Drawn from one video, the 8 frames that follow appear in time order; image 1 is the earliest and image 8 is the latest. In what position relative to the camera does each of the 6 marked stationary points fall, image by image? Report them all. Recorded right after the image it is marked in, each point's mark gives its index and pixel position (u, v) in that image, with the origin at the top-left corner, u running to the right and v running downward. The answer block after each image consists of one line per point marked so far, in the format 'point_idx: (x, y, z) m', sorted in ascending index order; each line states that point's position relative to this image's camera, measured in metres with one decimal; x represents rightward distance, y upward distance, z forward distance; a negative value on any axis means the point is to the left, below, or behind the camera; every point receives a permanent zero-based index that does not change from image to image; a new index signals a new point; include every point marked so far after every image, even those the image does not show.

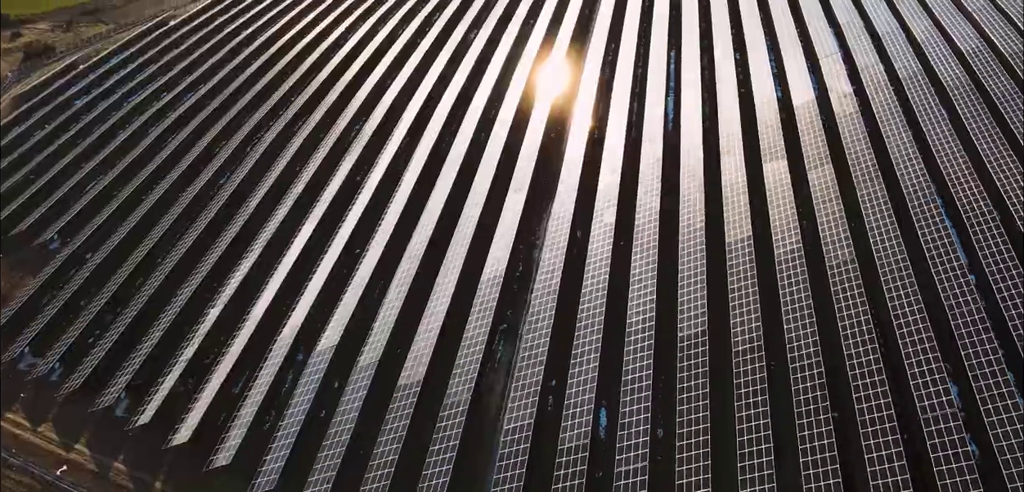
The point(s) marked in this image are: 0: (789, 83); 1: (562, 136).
0: (+9.6, +5.6, +20.0) m
1: (+1.7, +3.7, +19.9) m
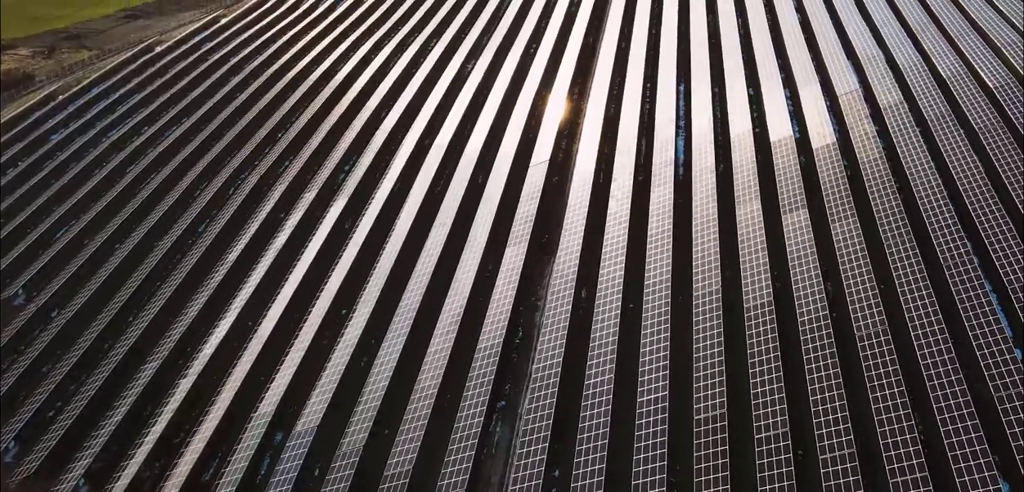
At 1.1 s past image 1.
0: (+9.5, +4.0, +18.8) m
1: (+1.6, +2.0, +18.6) m
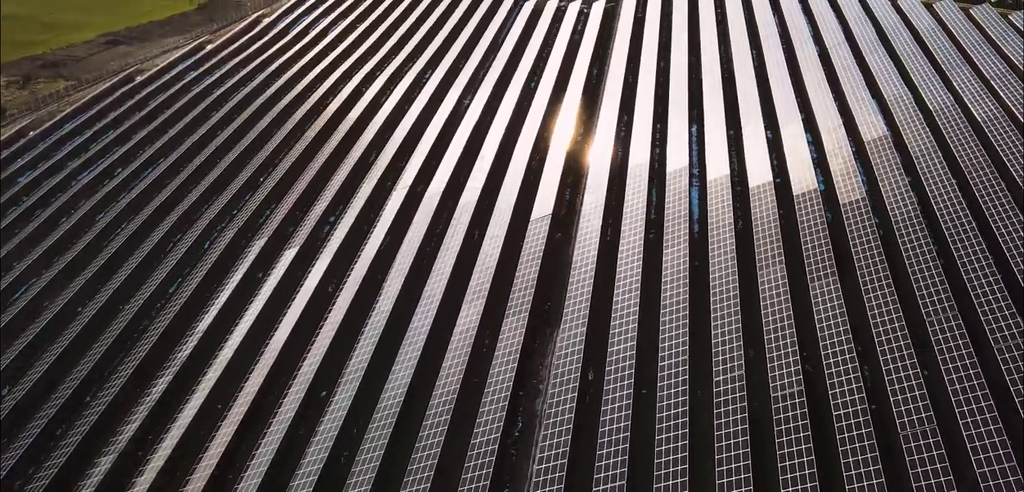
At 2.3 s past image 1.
0: (+9.5, +2.2, +17.2) m
1: (+1.6, +0.2, +17.1) m
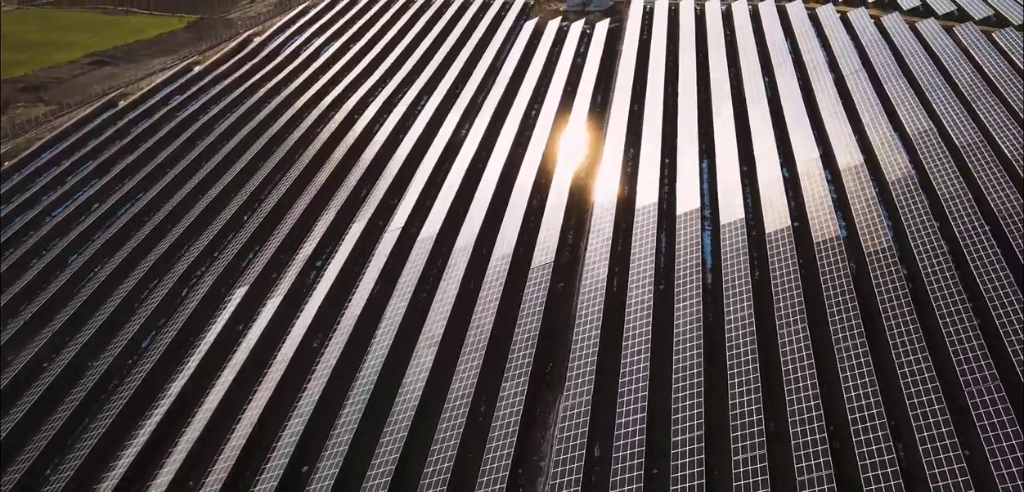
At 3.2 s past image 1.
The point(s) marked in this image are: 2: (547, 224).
0: (+9.5, +0.8, +16.1) m
1: (+1.6, -1.1, +15.9) m
2: (+1.1, +0.6, +17.5) m
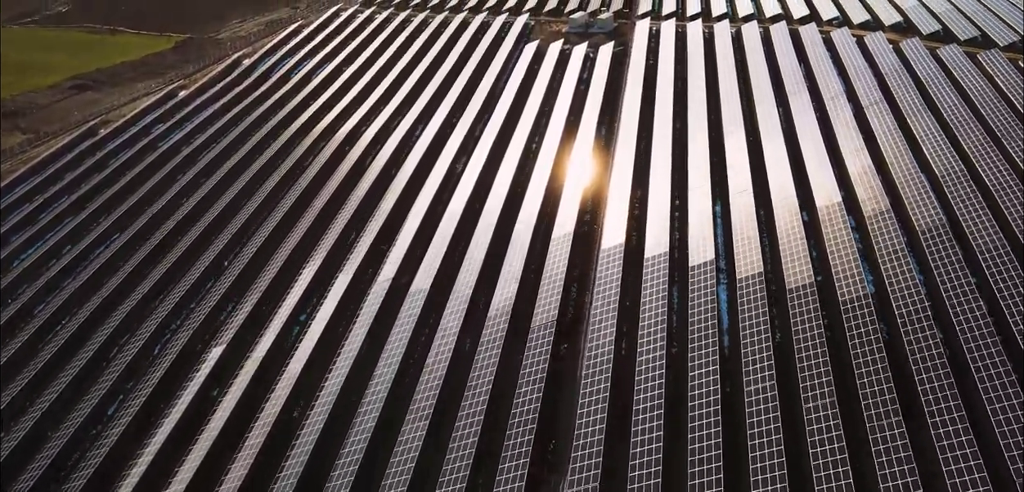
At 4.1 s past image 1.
0: (+9.5, -0.6, +14.8) m
1: (+1.6, -2.6, +14.6) m
2: (+1.0, -0.8, +16.2) m
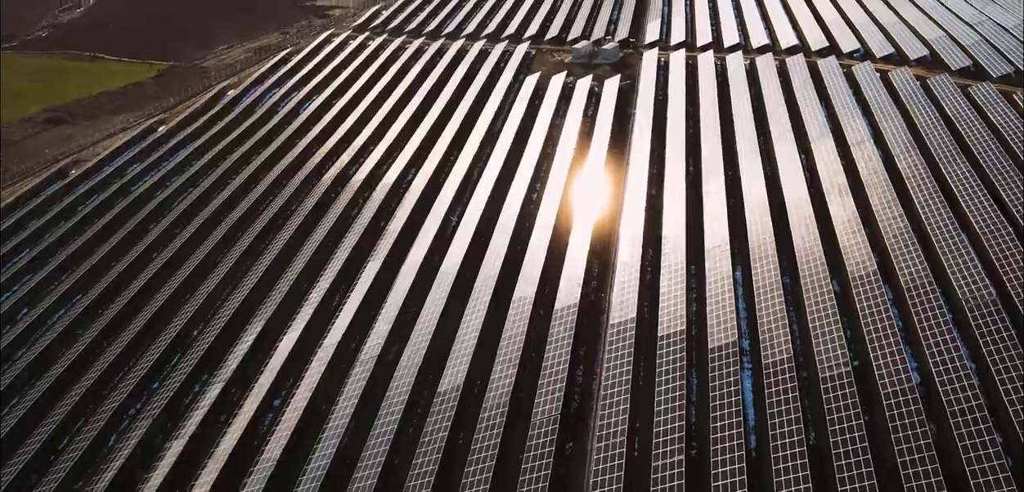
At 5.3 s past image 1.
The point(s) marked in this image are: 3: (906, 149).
0: (+9.4, -2.5, +13.1) m
1: (+1.5, -4.4, +13.0) m
2: (+1.0, -2.7, +14.5) m
3: (+12.8, +3.2, +19.0) m
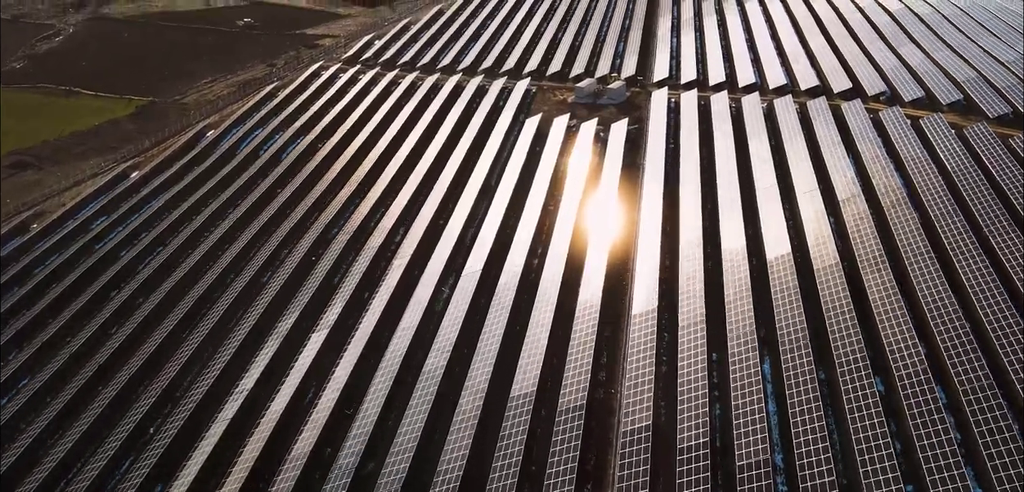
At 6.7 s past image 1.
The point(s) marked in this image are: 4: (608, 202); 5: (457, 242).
0: (+9.4, -4.6, +11.2) m
1: (+1.5, -6.5, +11.0) m
2: (+1.0, -4.8, +12.6) m
3: (+12.8, +1.0, +17.2) m
4: (+3.2, +1.5, +19.5) m
5: (-1.8, +0.1, +18.7) m
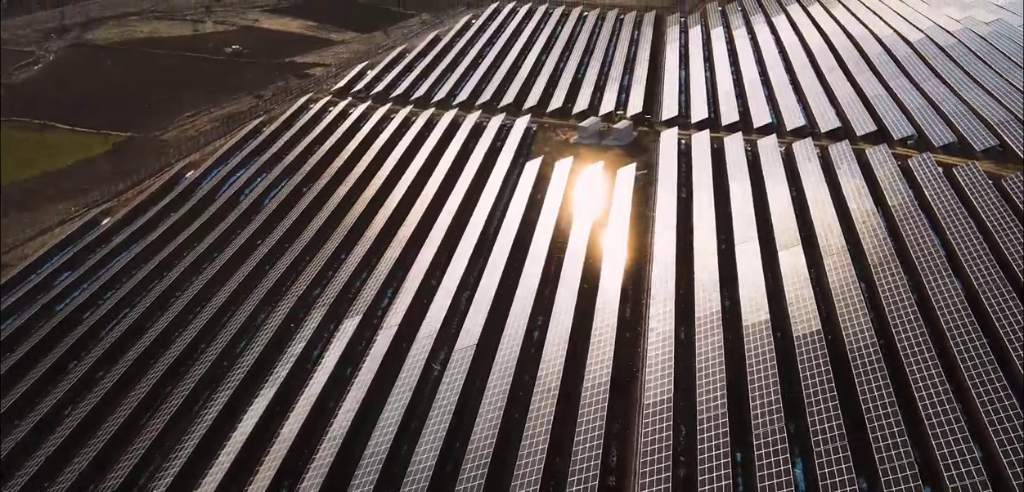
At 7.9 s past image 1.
0: (+9.3, -6.4, +9.5) m
1: (+1.4, -8.3, +9.3) m
2: (+0.9, -6.6, +10.9) m
3: (+12.7, -0.9, +15.5) m
4: (+3.2, -0.4, +17.9) m
5: (-1.8, -1.8, +17.1) m
